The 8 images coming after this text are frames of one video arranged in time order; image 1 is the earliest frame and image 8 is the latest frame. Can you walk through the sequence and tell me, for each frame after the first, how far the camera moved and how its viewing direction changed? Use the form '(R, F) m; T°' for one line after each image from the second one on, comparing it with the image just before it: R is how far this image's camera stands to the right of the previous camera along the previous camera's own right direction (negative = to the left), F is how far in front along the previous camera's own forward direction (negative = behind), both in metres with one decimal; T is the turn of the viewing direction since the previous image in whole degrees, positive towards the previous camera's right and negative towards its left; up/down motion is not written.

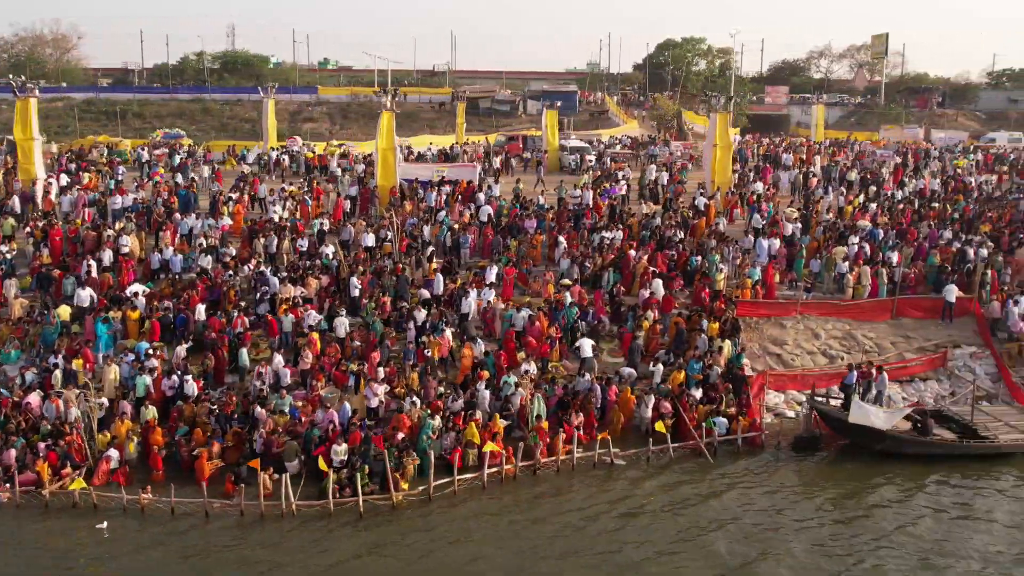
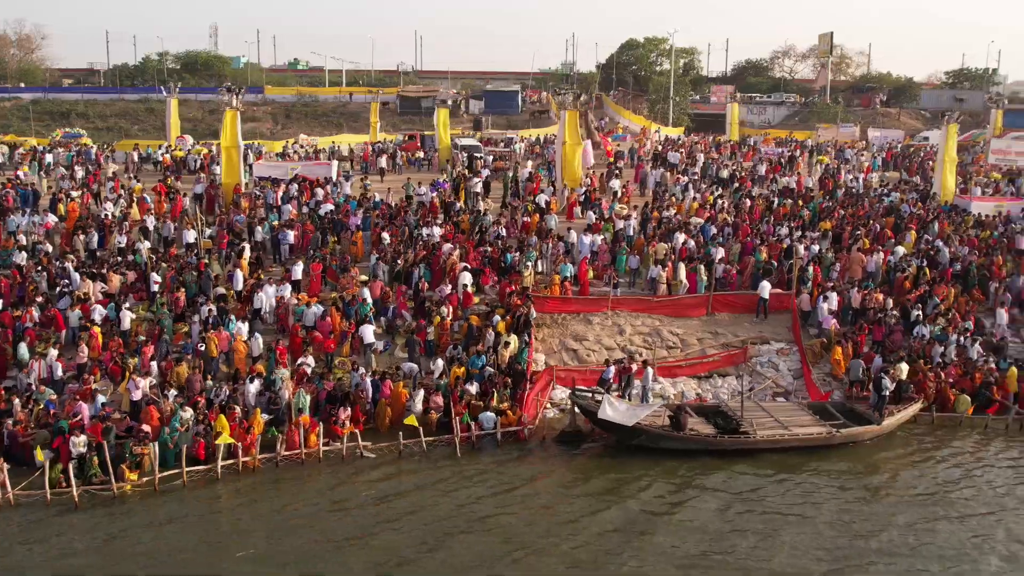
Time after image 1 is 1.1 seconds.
(+3.6, 0.0) m; -1°
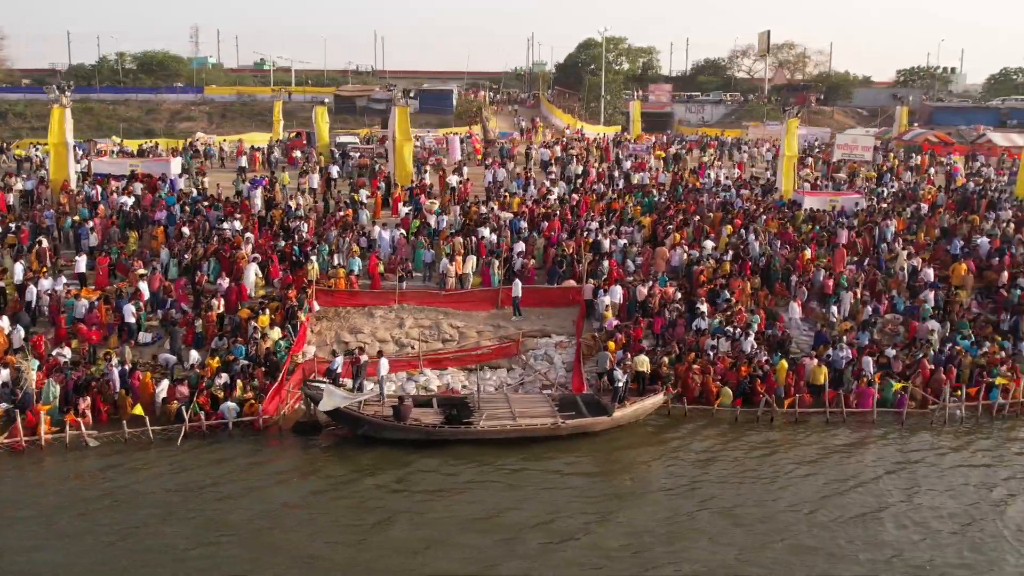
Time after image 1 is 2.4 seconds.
(+4.1, -0.1) m; -1°
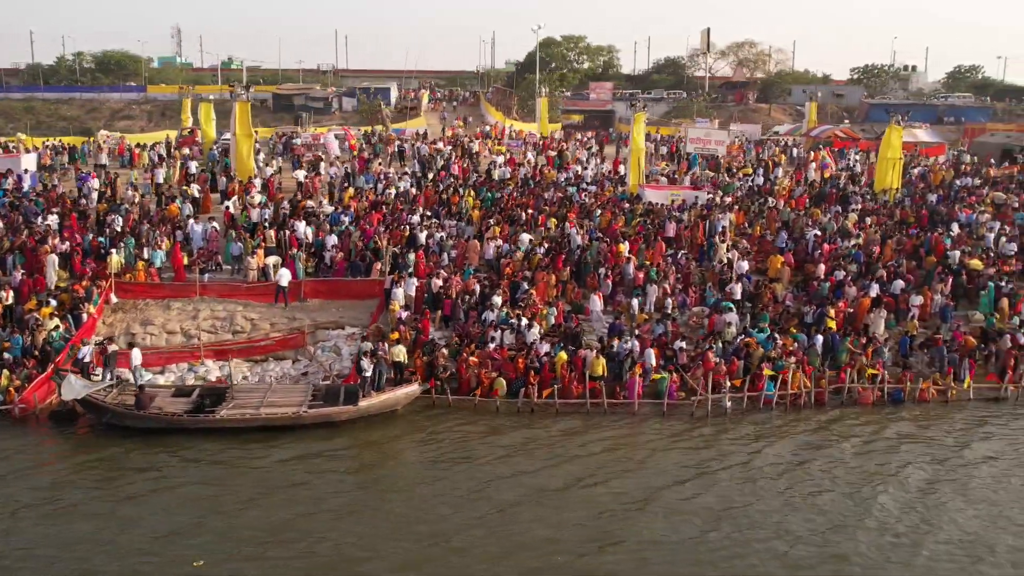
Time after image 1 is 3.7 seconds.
(+3.9, -0.1) m; -1°
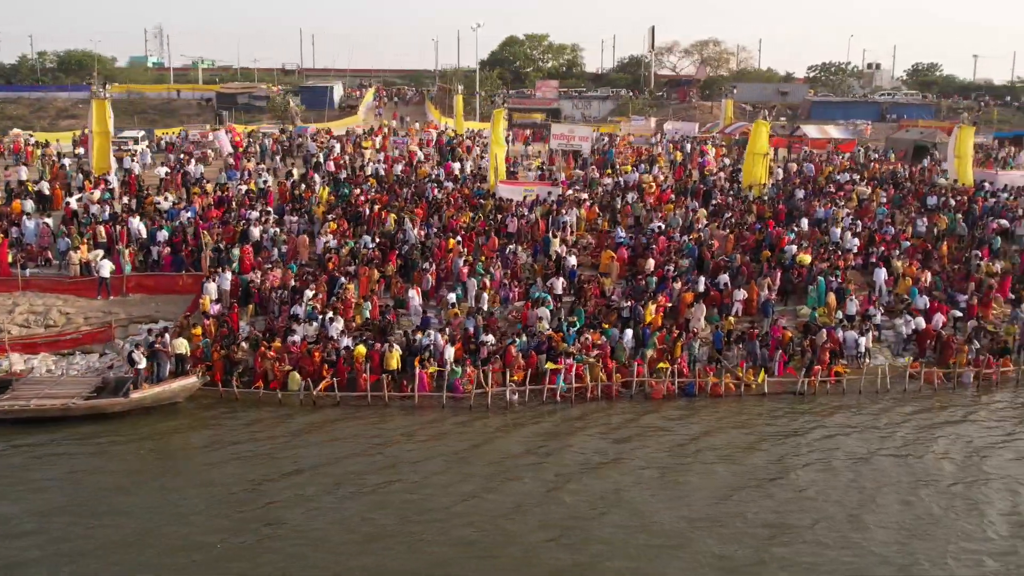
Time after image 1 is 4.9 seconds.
(+3.6, -0.1) m; -1°
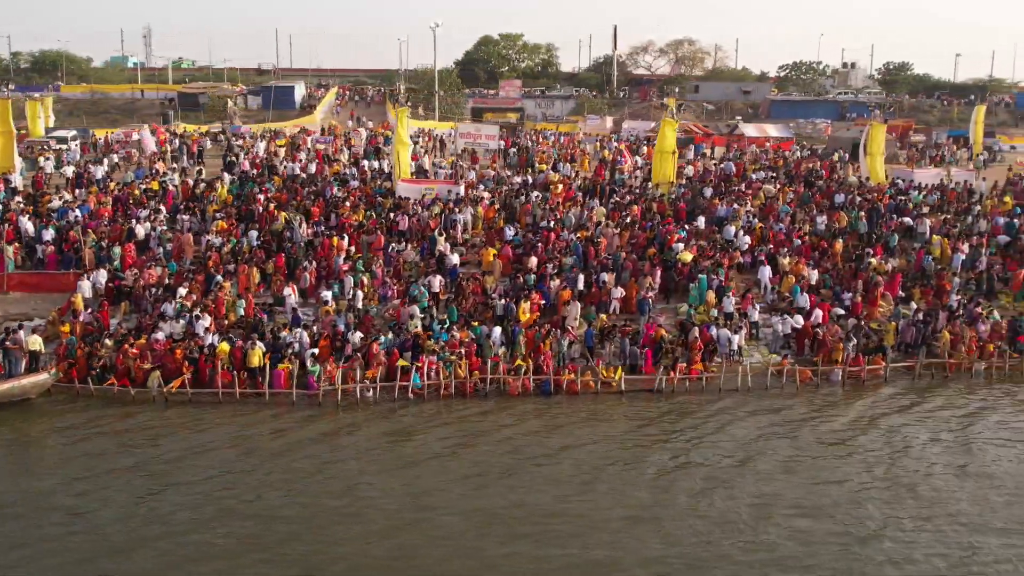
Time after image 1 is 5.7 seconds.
(+2.5, -0.1) m; -1°
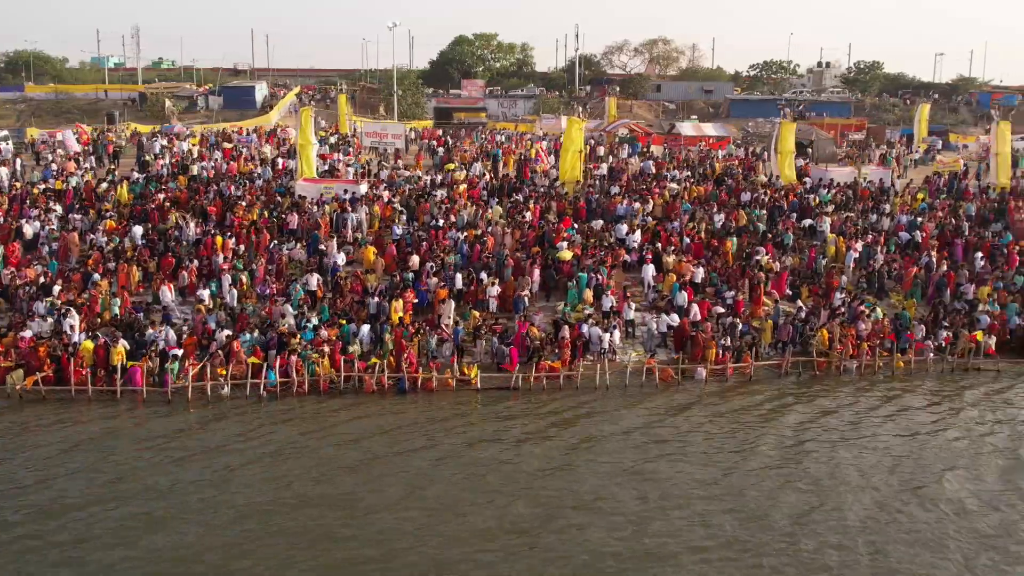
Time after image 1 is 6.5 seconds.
(+2.5, -0.1) m; -1°
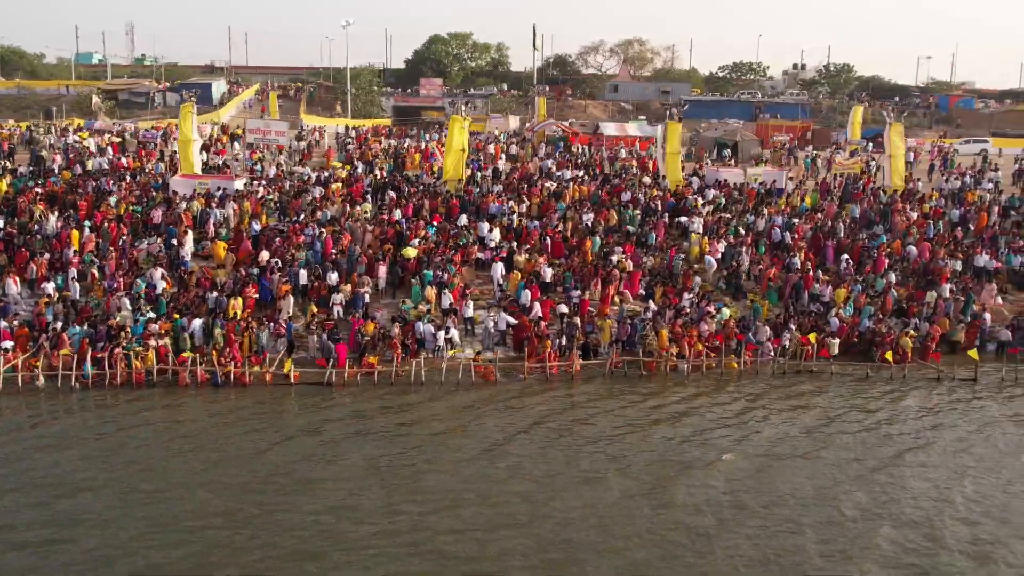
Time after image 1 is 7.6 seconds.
(+3.4, -0.2) m; -1°
